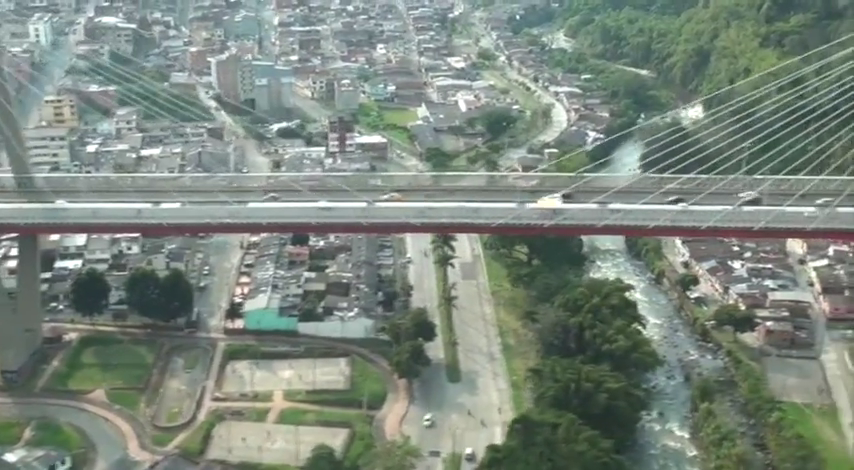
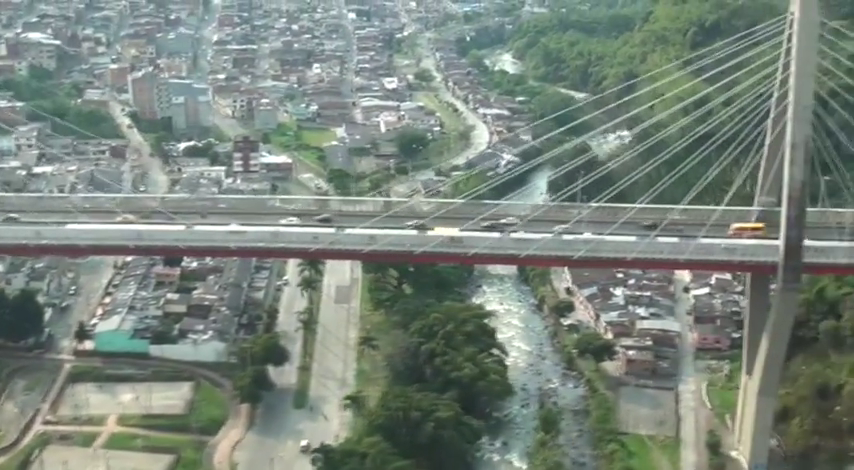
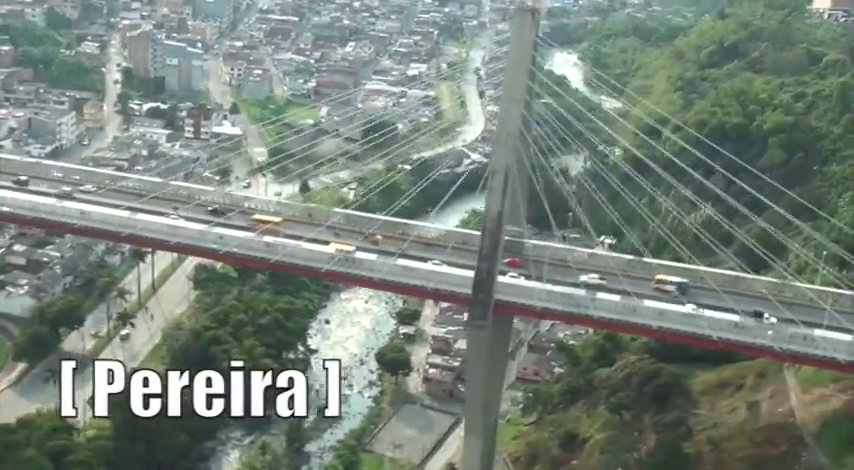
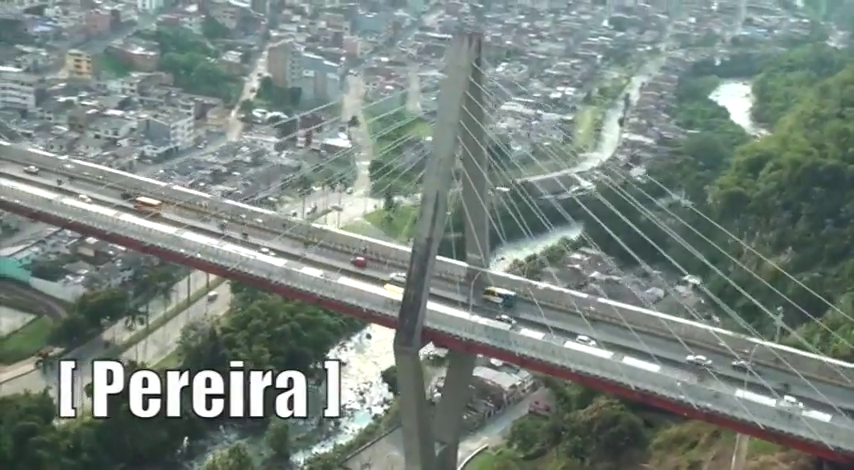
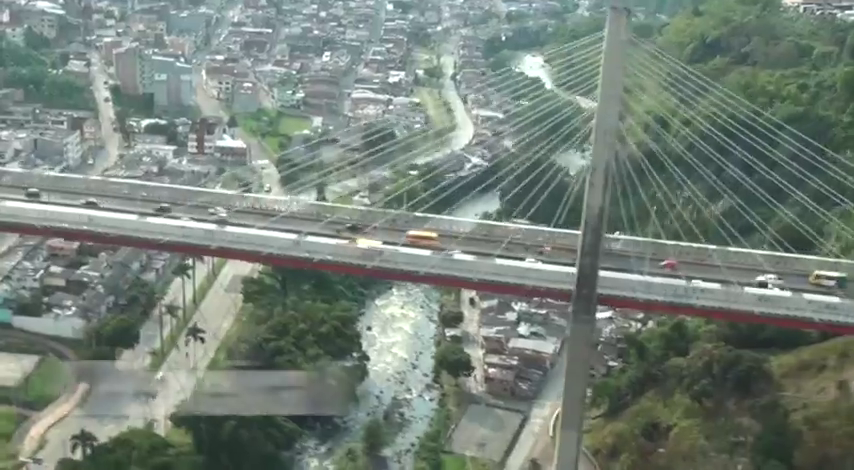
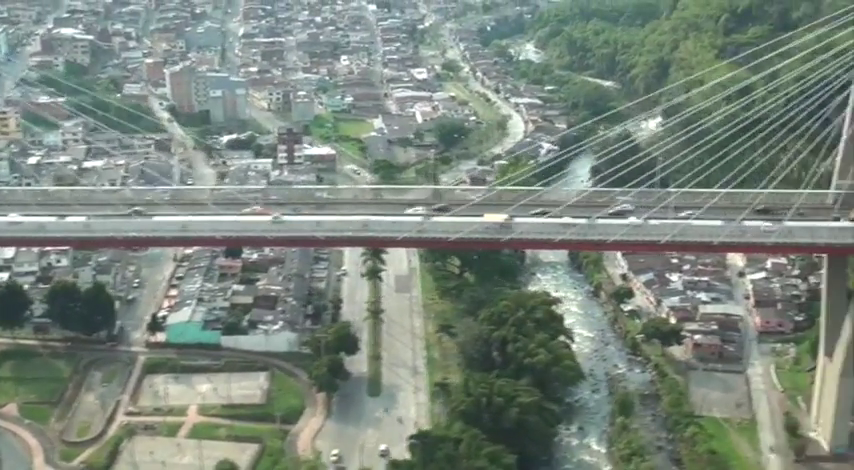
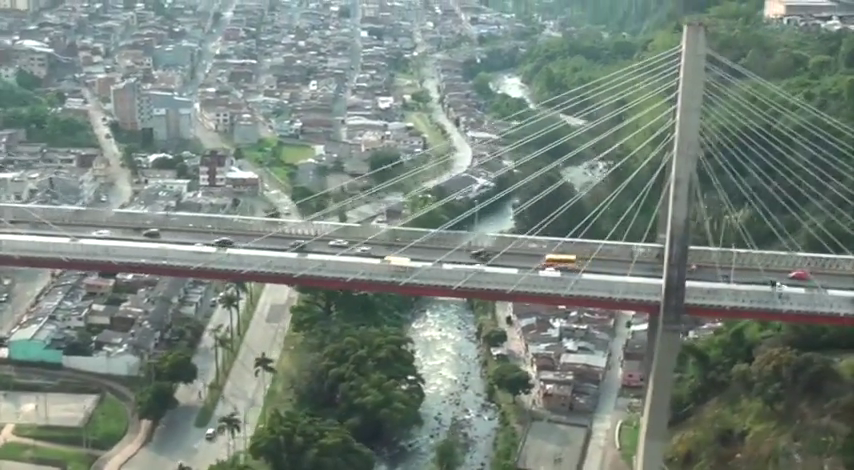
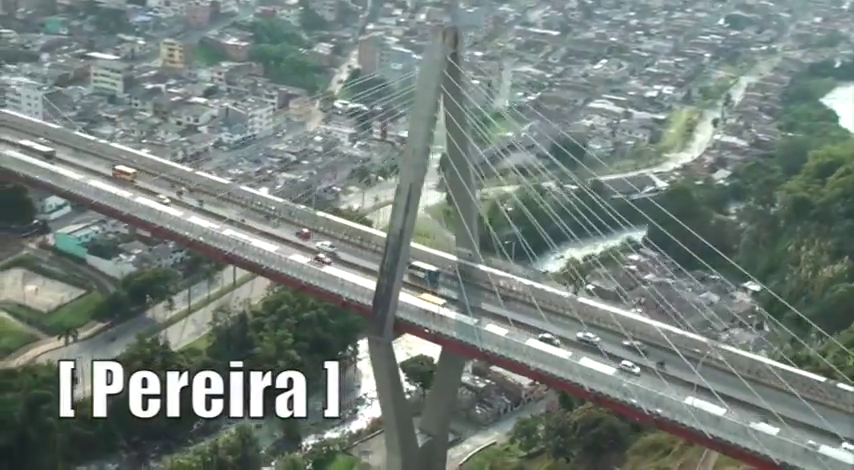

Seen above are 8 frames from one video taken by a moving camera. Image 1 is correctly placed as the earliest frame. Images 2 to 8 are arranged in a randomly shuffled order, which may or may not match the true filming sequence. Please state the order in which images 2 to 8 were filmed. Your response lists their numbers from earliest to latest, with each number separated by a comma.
6, 2, 7, 5, 3, 4, 8
